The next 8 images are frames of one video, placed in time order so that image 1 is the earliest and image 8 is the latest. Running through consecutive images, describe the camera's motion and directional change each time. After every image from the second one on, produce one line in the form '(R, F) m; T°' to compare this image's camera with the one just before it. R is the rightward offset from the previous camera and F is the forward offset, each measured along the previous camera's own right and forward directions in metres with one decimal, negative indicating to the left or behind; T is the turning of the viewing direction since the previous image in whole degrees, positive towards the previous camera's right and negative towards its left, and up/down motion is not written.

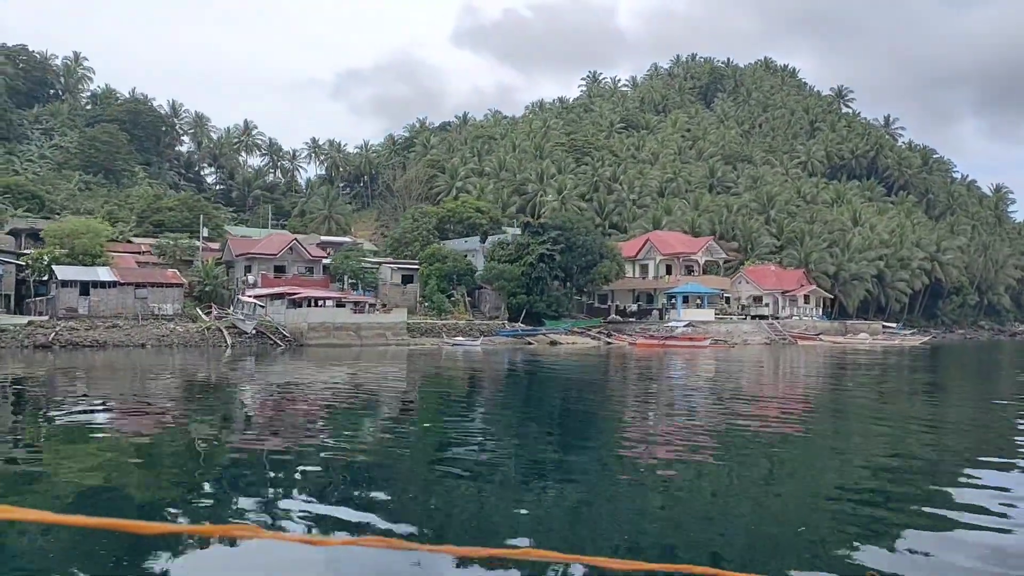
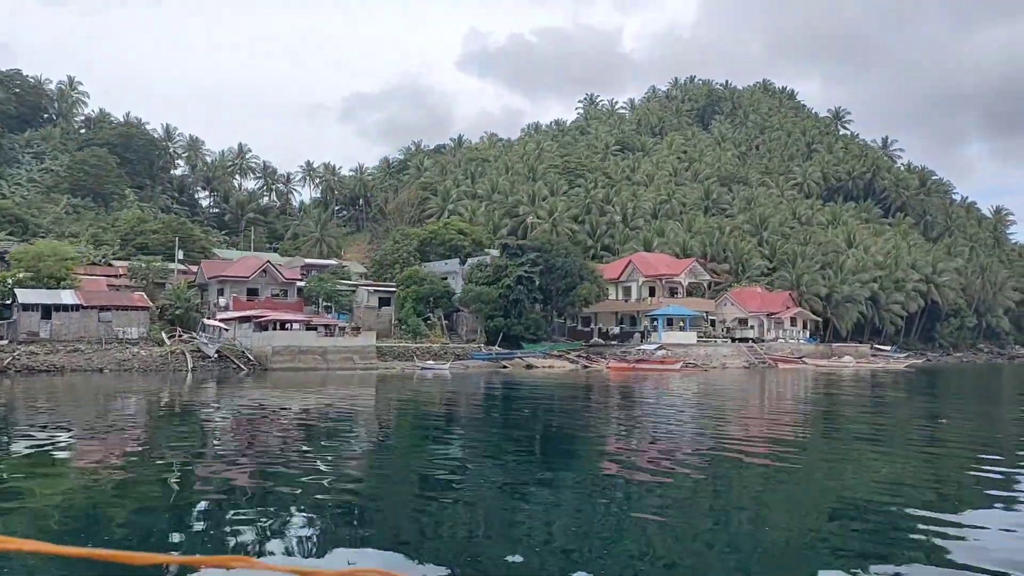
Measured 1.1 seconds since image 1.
(+1.8, +1.0) m; 0°
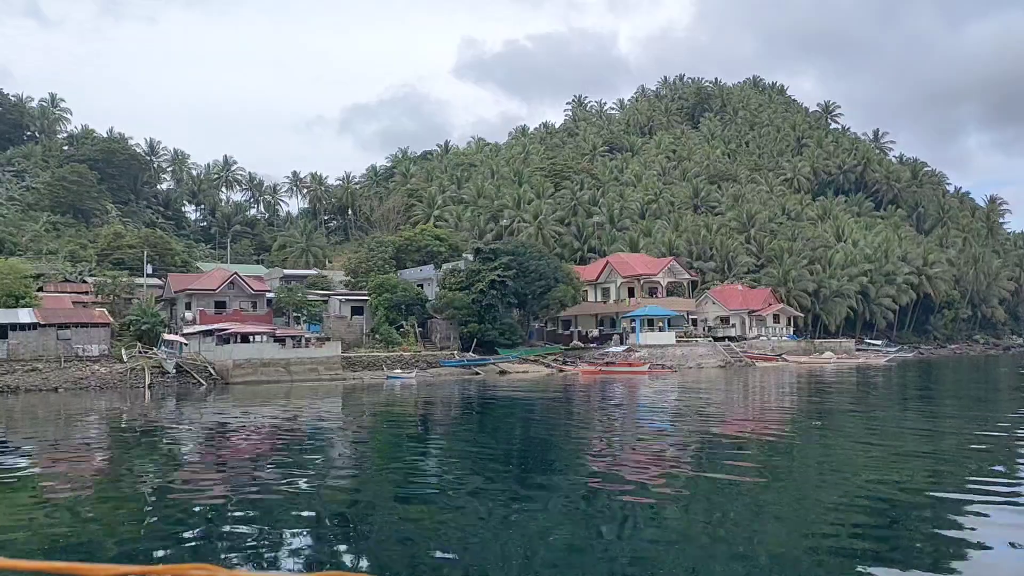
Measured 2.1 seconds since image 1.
(+1.8, +1.0) m; 0°
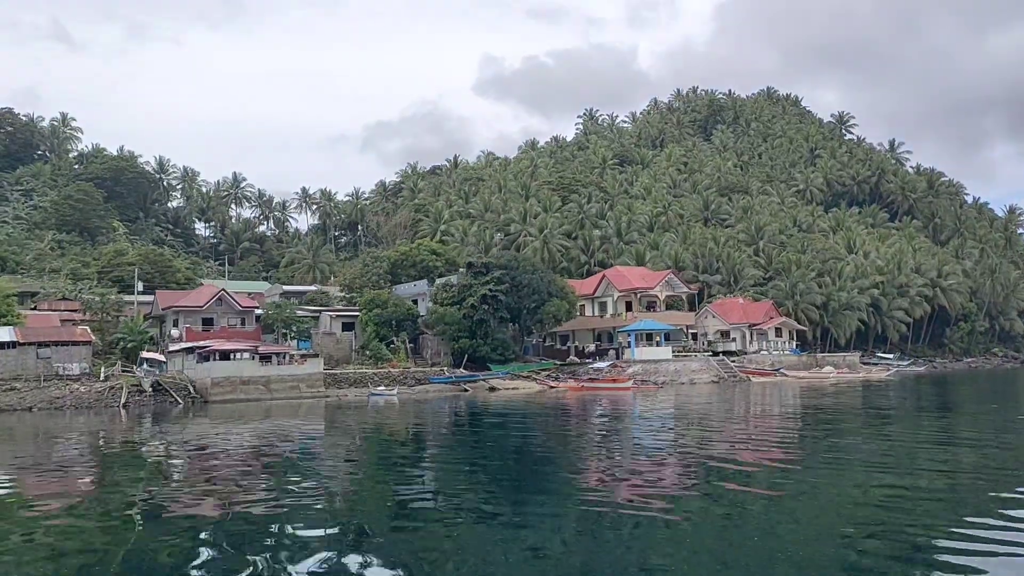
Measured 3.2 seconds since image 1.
(+1.8, +1.0) m; -1°
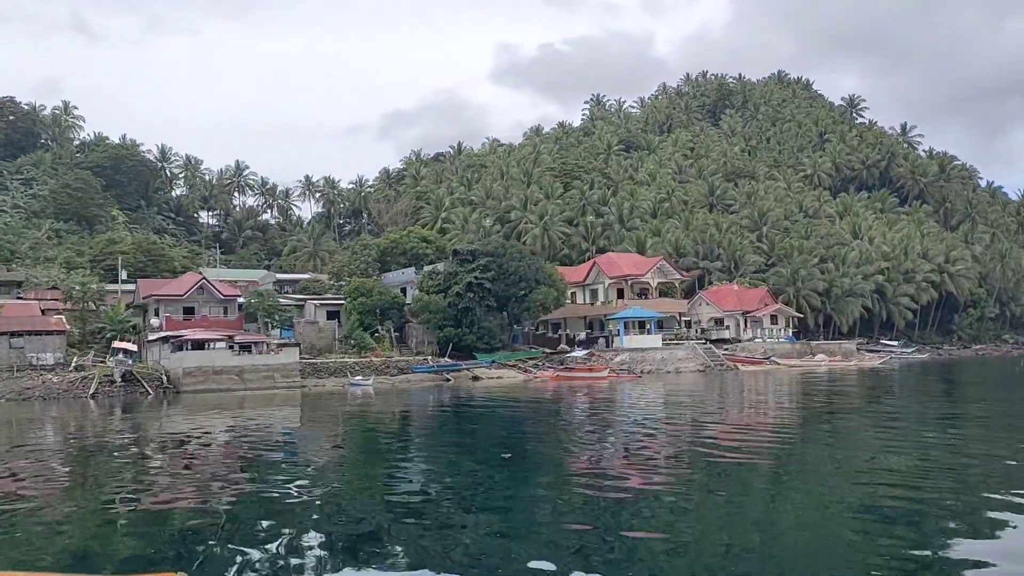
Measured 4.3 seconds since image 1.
(+1.8, +1.0) m; -1°
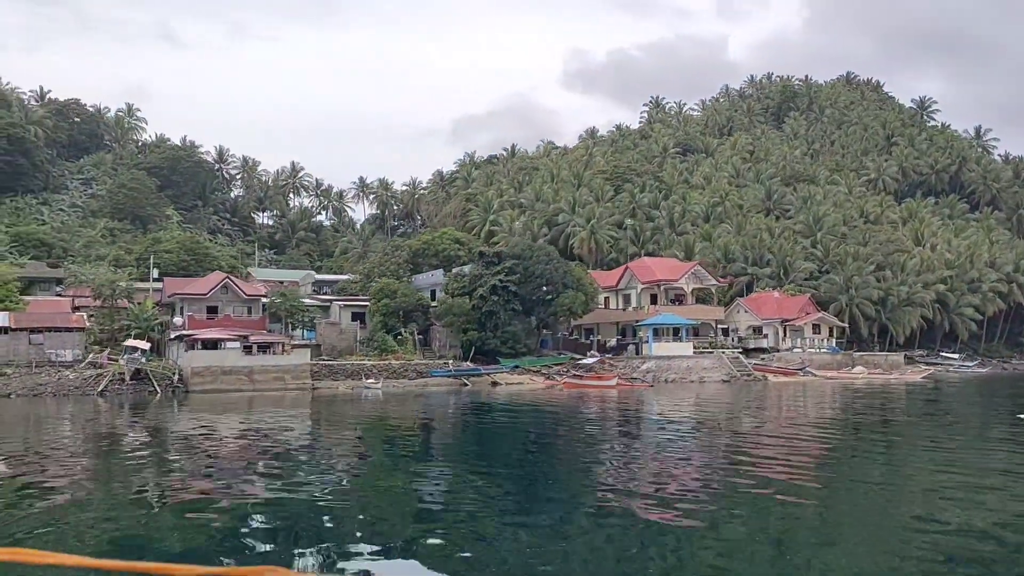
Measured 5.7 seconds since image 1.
(+2.4, +1.5) m; -4°
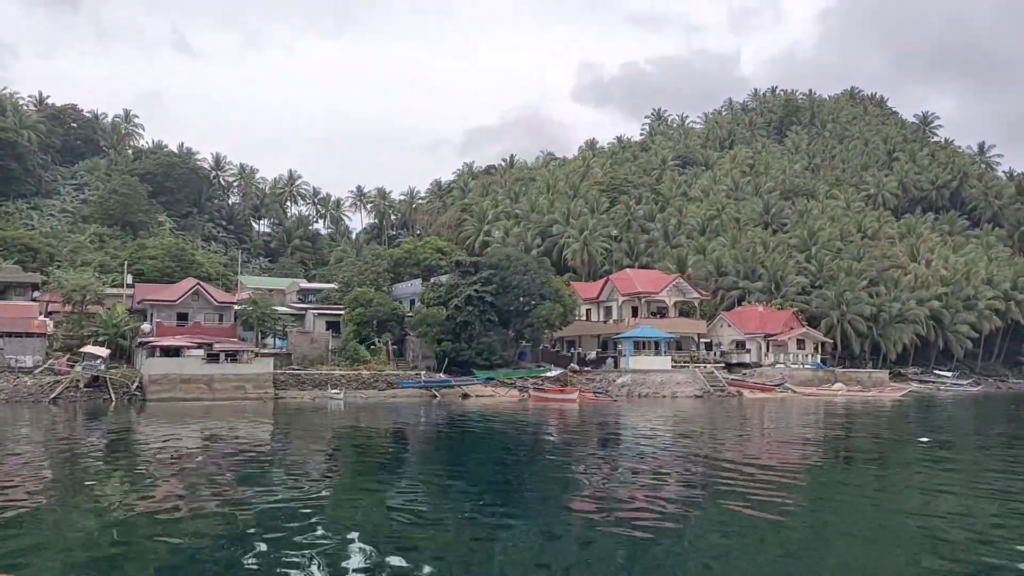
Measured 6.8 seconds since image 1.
(+1.9, +1.0) m; -1°
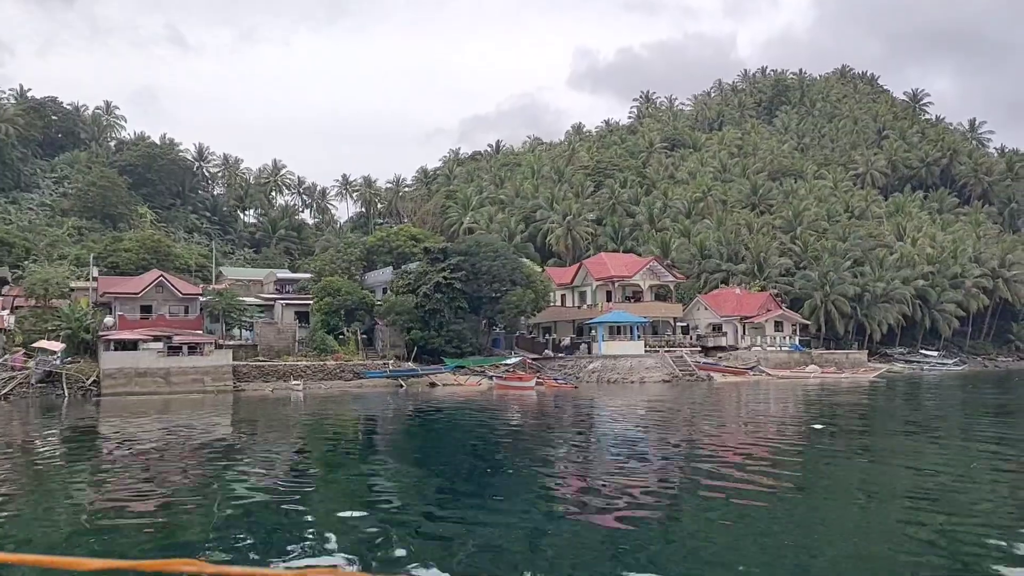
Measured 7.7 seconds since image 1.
(+1.7, +0.9) m; 0°
